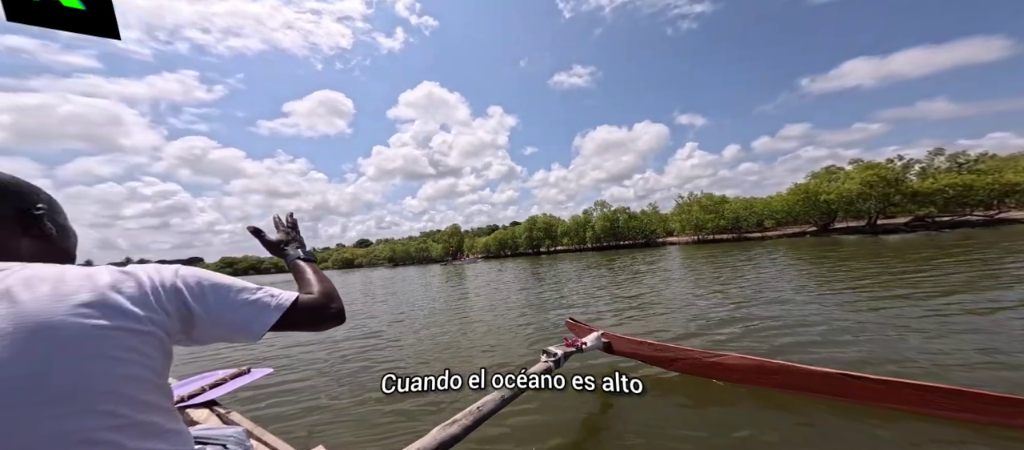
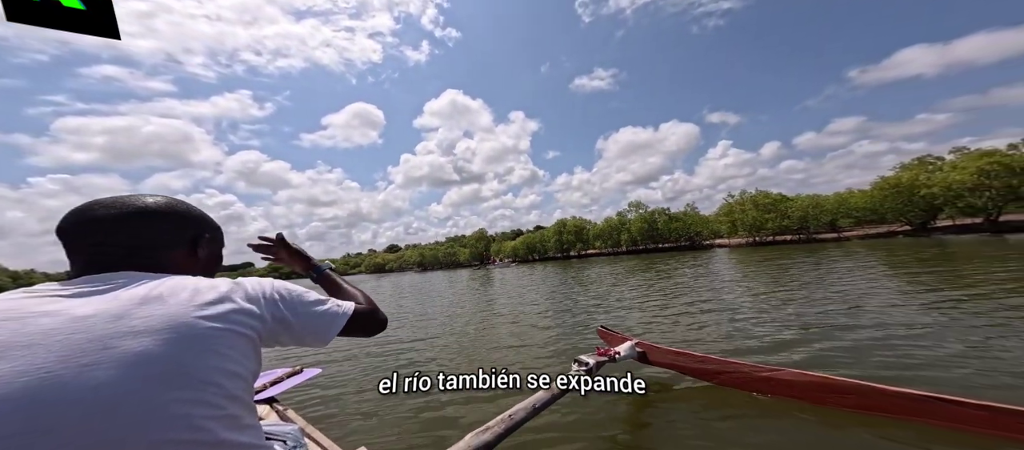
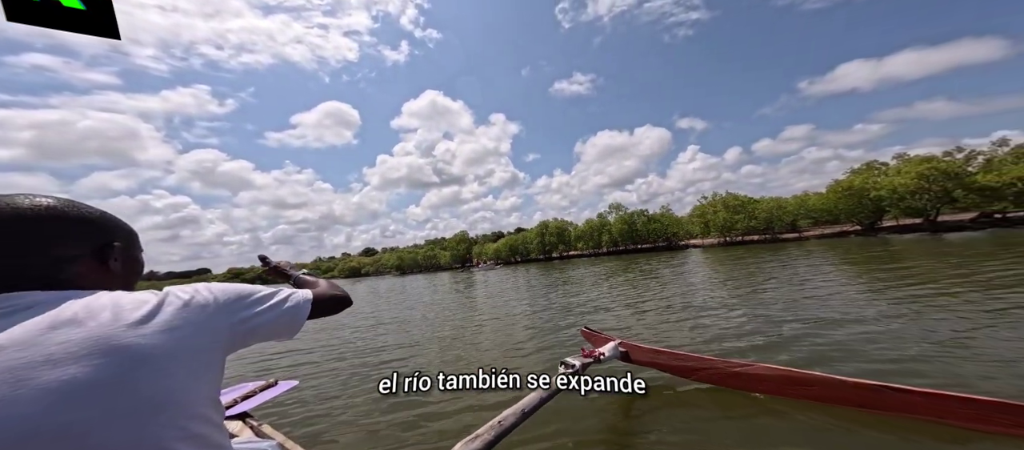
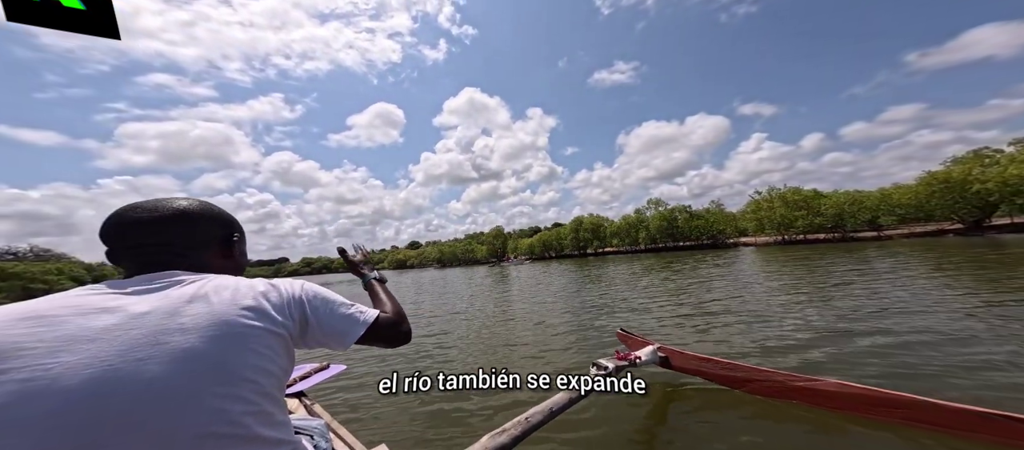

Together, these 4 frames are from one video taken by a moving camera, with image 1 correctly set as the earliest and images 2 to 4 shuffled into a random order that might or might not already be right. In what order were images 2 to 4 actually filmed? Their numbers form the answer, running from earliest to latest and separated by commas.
4, 2, 3
